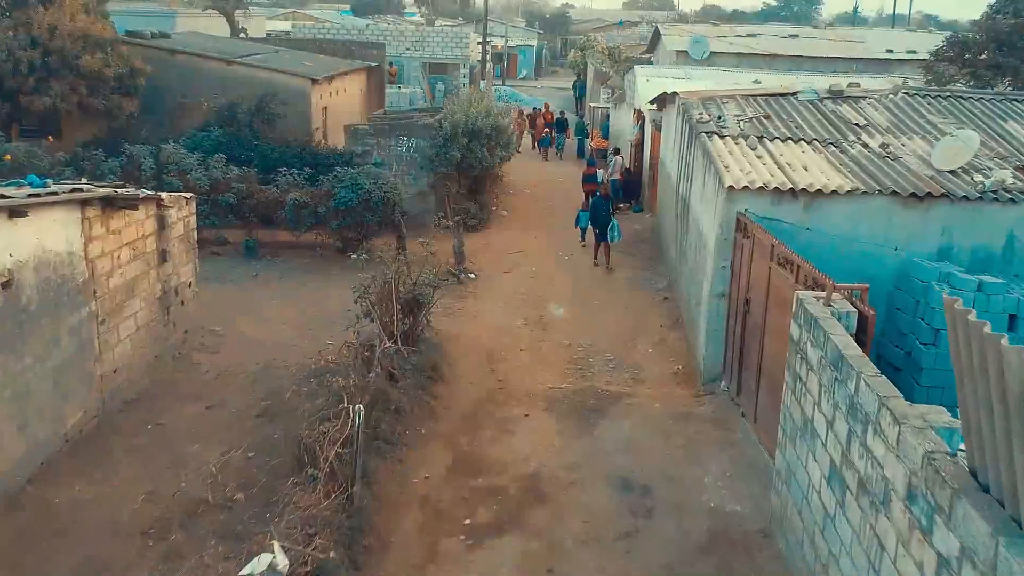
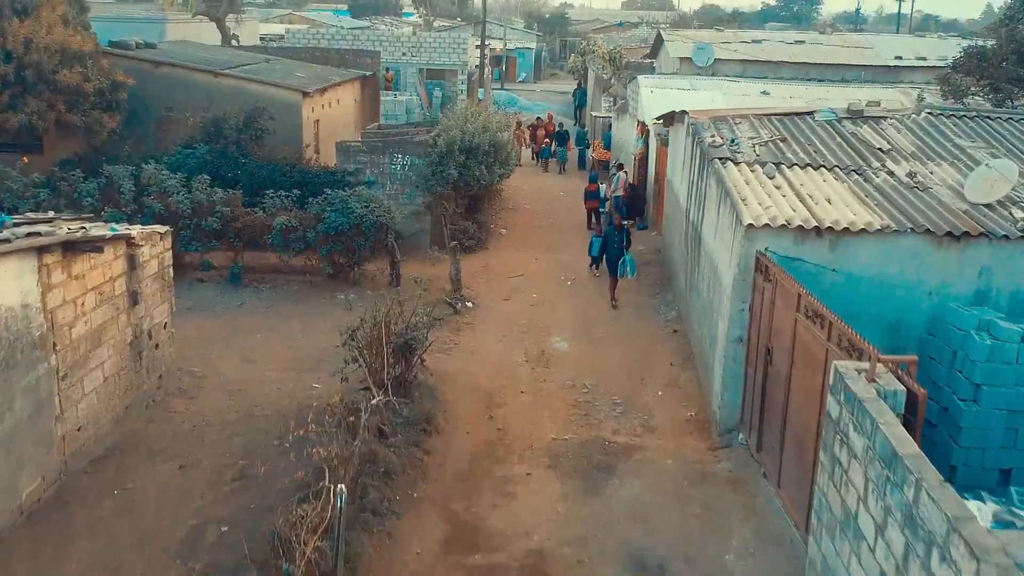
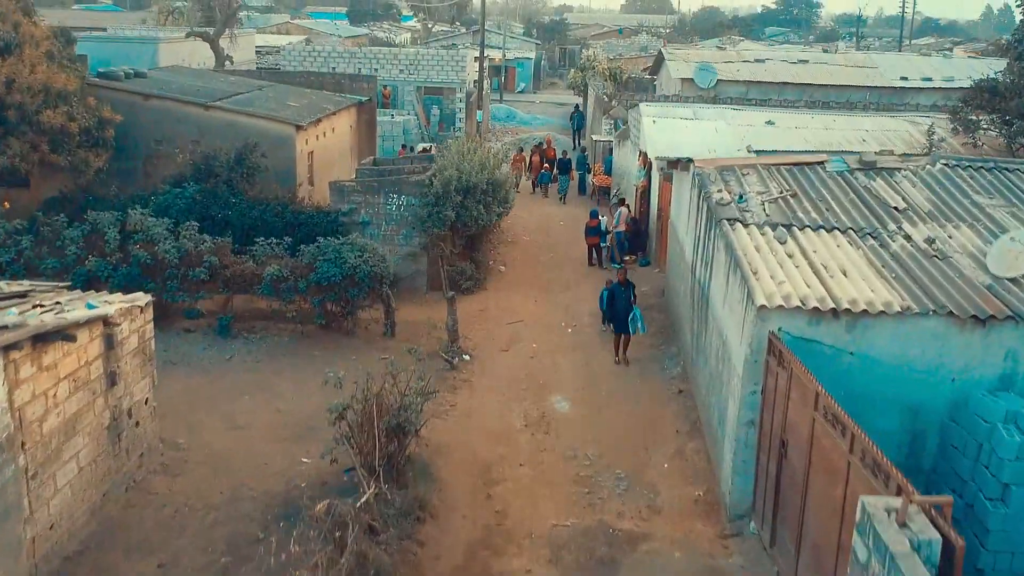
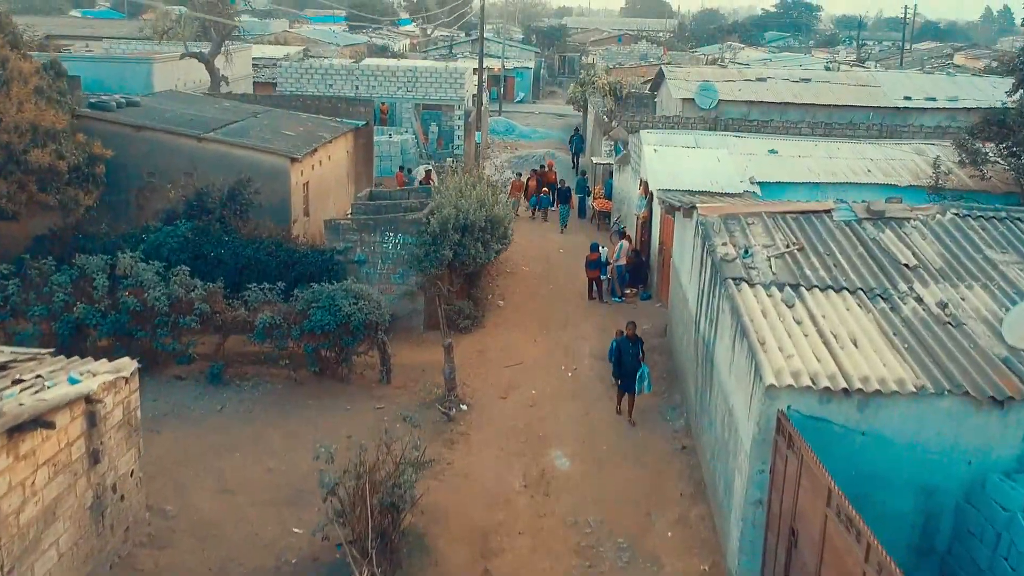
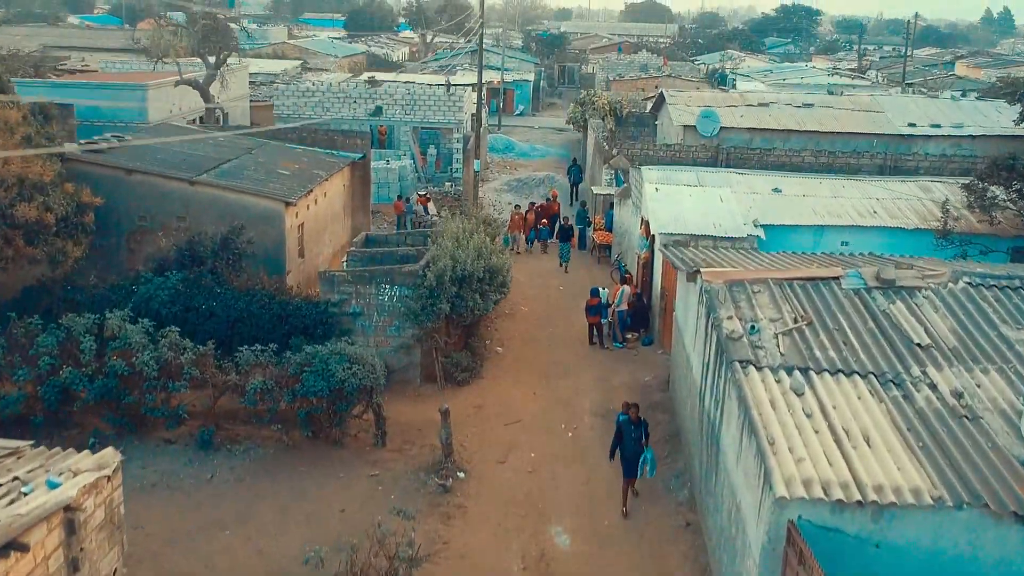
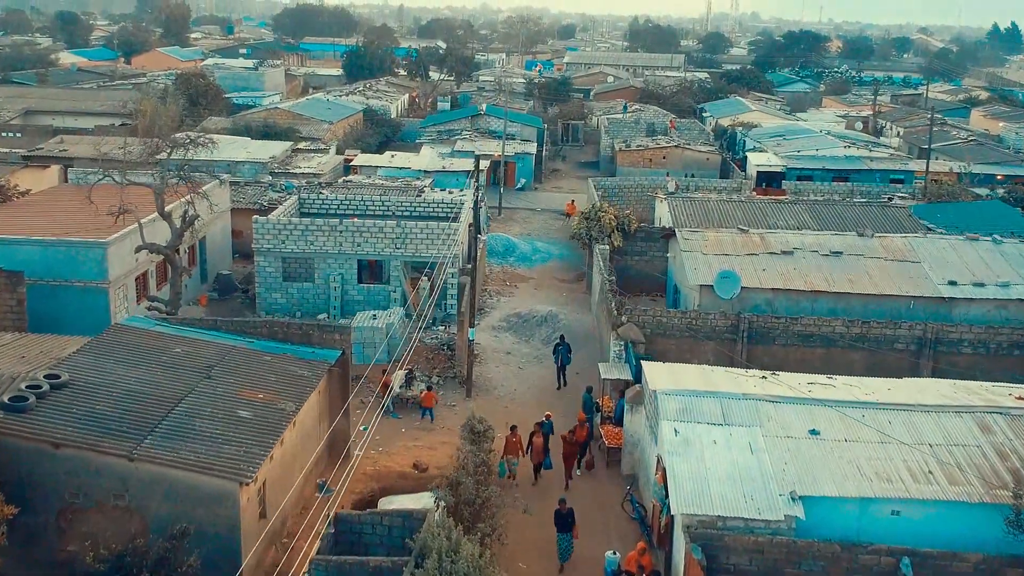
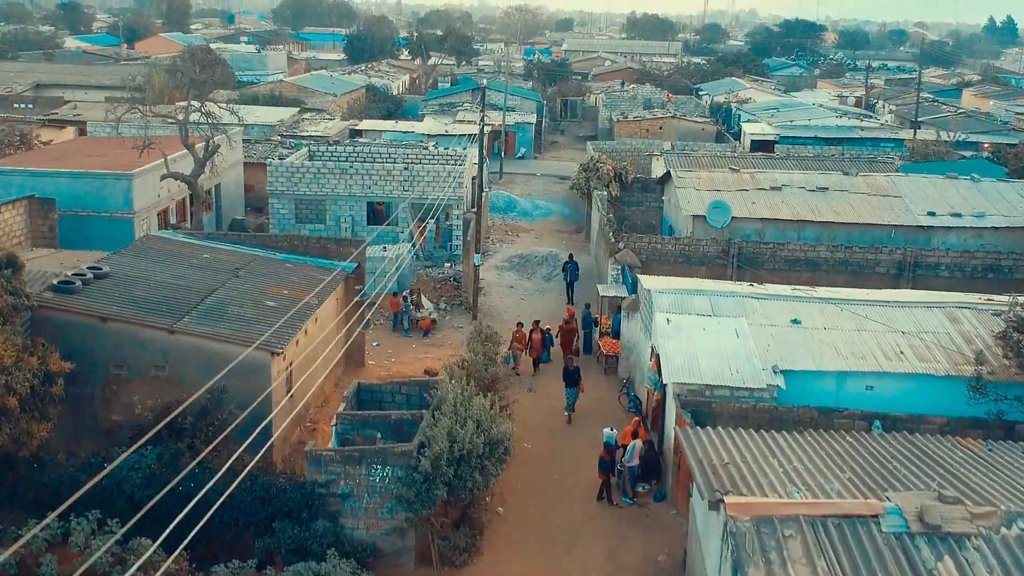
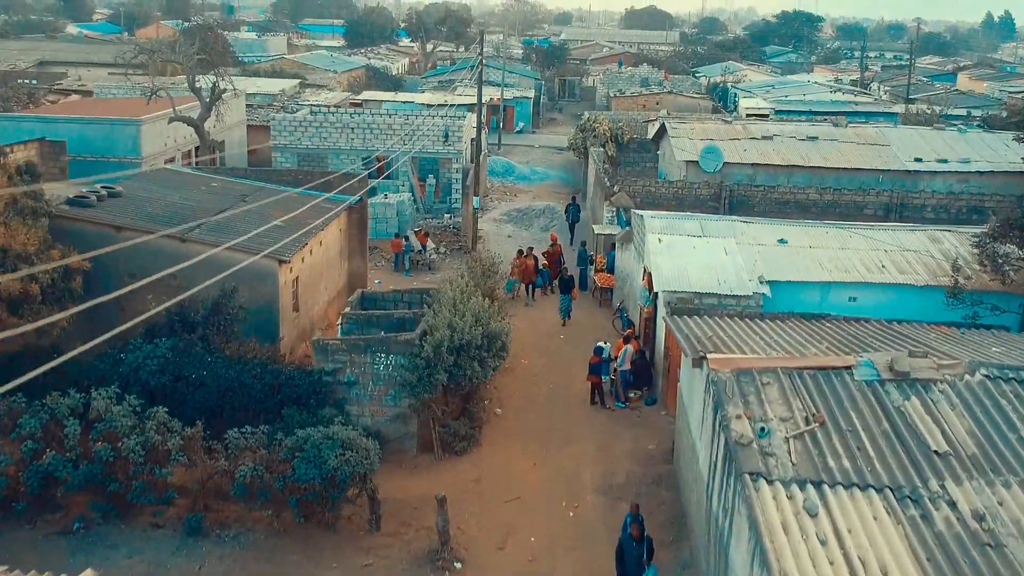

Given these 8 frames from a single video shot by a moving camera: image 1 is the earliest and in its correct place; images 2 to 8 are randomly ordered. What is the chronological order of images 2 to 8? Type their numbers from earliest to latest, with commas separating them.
2, 3, 4, 5, 8, 7, 6
